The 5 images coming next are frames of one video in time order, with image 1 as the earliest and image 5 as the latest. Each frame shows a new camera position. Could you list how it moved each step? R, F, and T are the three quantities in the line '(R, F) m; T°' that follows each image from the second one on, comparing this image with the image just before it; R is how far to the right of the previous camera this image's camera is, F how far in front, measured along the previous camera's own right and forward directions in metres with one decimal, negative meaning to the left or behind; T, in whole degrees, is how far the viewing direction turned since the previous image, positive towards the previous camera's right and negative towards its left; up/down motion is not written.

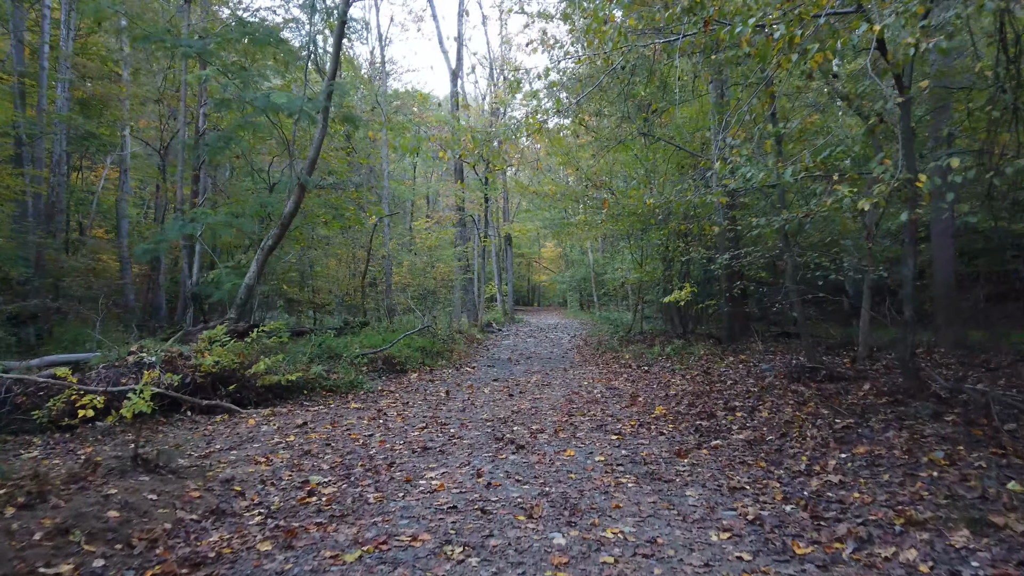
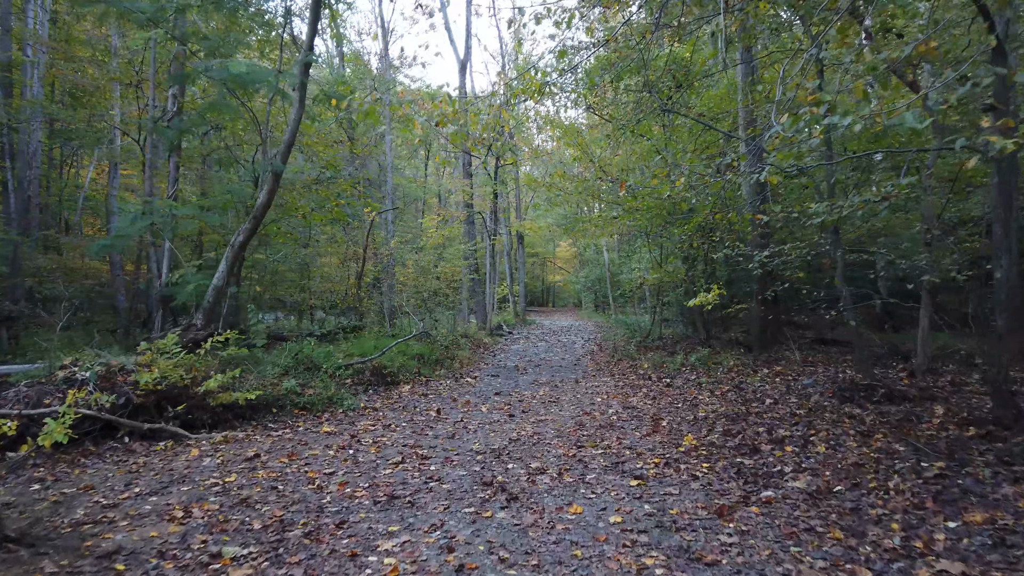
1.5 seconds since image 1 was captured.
(+0.1, +1.2) m; -1°
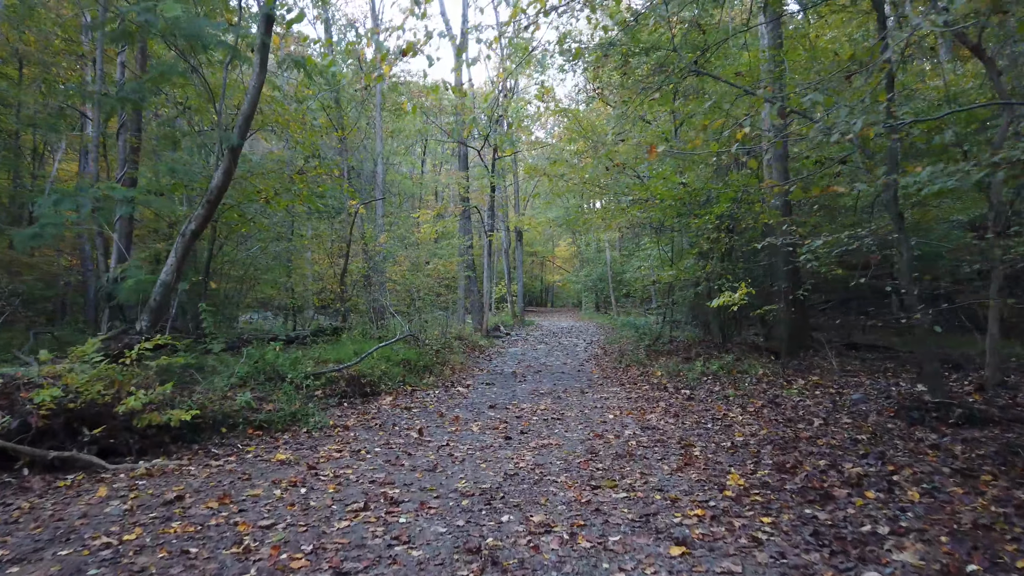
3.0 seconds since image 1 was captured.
(0.0, +1.2) m; 0°
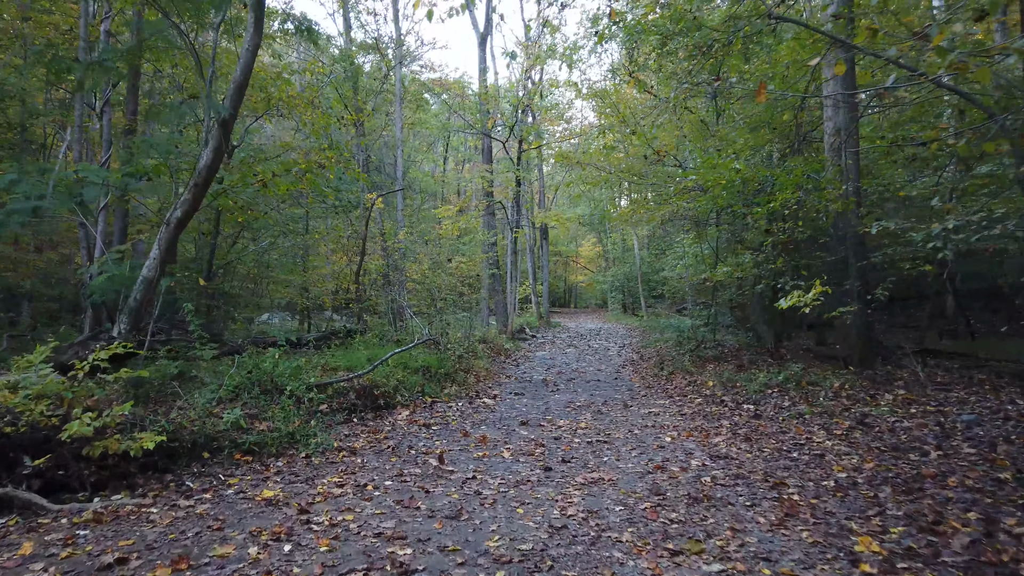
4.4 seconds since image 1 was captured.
(-0.1, +1.1) m; -2°
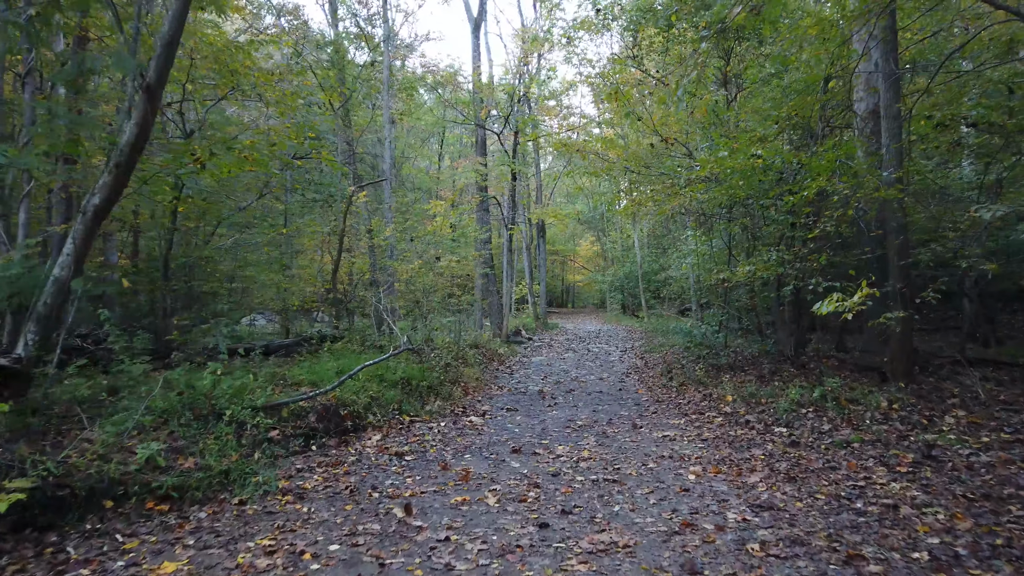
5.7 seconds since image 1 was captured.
(+0.1, +1.1) m; 0°
